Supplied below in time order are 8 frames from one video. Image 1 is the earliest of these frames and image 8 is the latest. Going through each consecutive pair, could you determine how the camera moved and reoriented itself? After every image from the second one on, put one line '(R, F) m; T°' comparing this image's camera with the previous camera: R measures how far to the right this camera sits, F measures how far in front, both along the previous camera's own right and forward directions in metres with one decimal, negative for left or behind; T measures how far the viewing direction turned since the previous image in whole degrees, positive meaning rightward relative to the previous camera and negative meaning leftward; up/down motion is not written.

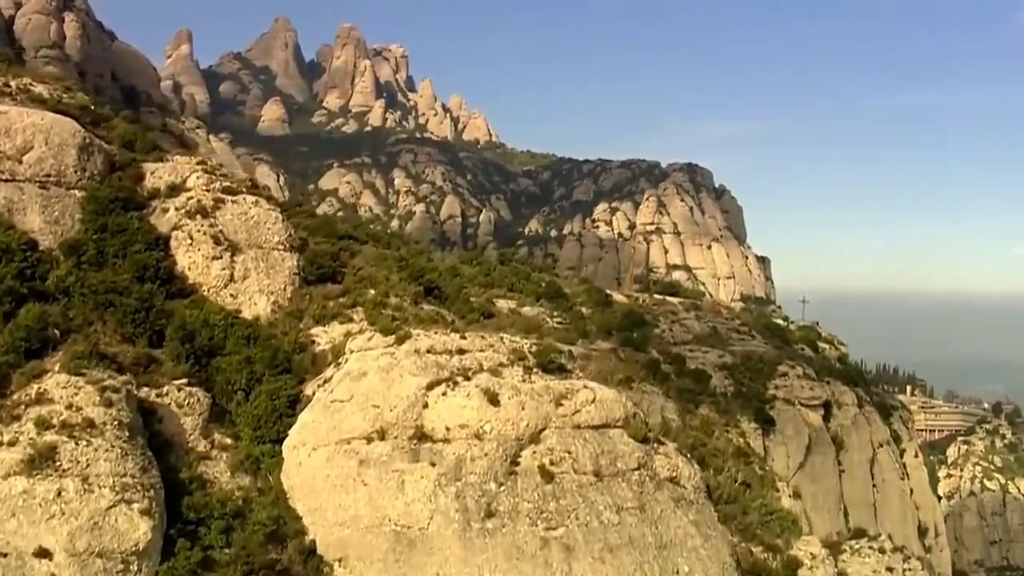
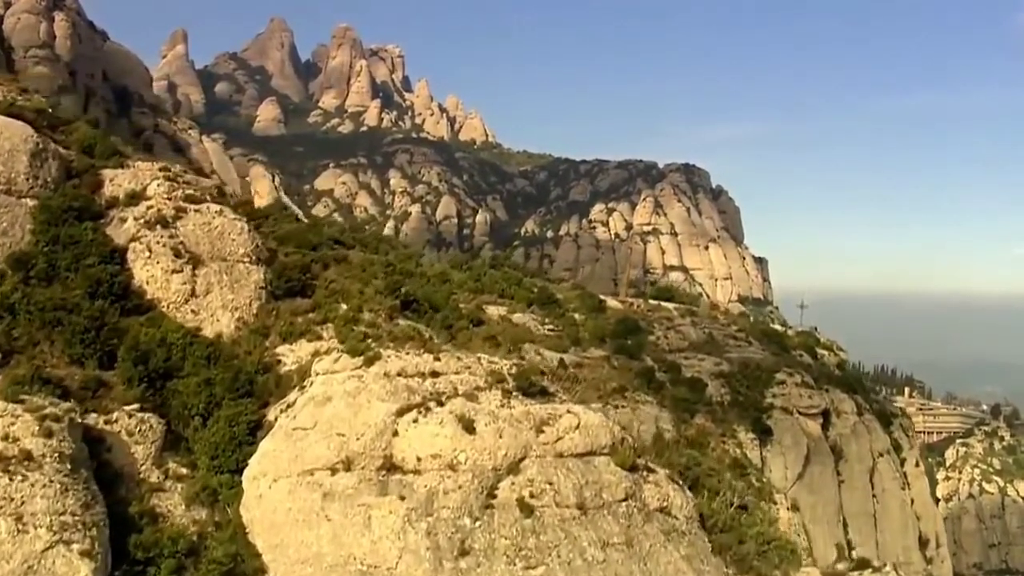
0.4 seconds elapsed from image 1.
(+0.2, +0.9) m; 0°
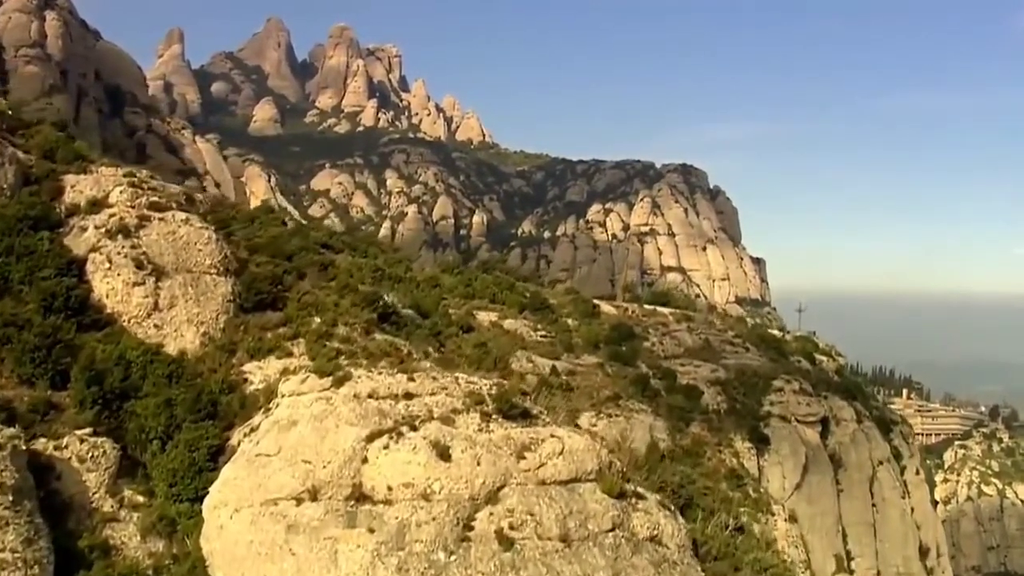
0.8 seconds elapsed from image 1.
(+0.2, +0.7) m; 0°
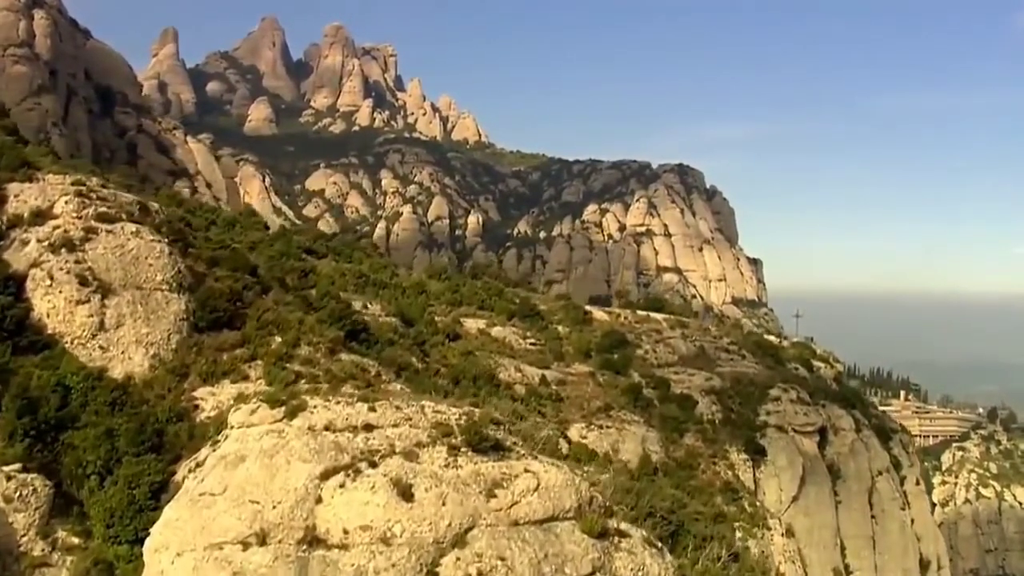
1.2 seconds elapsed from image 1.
(+0.2, +0.9) m; 0°
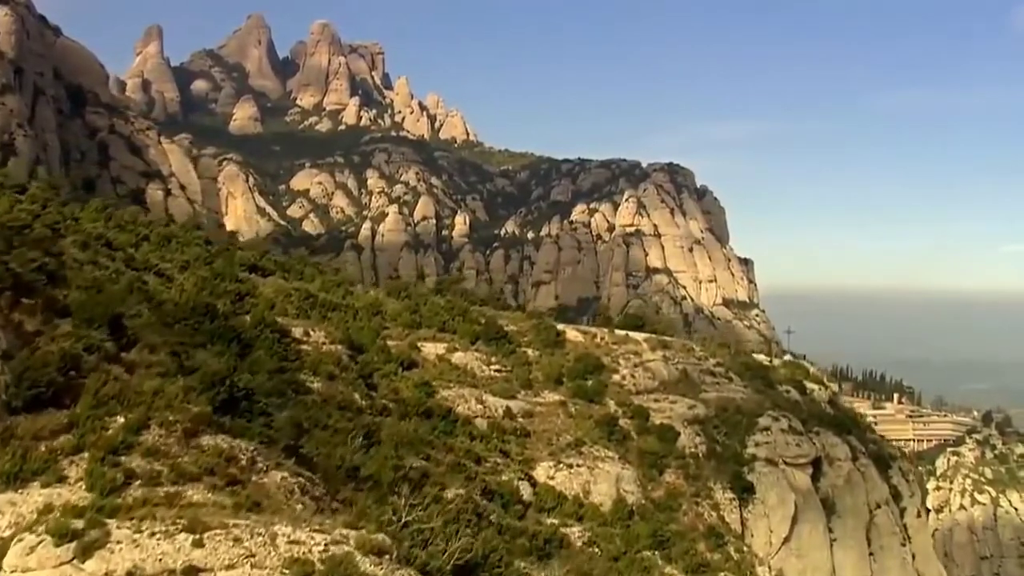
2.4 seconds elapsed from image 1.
(+0.6, +2.7) m; 0°
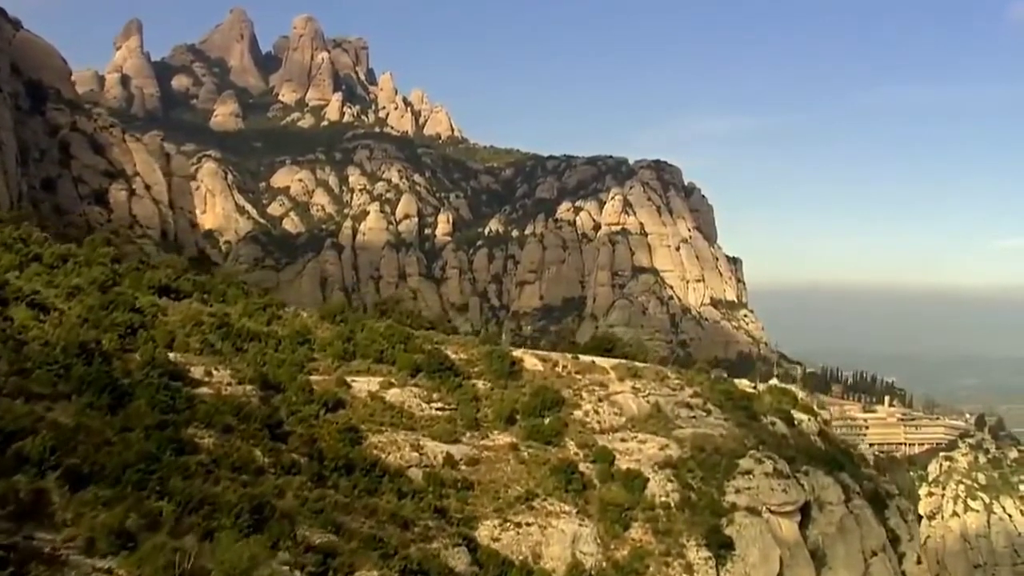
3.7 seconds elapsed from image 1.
(+0.9, +3.5) m; 0°
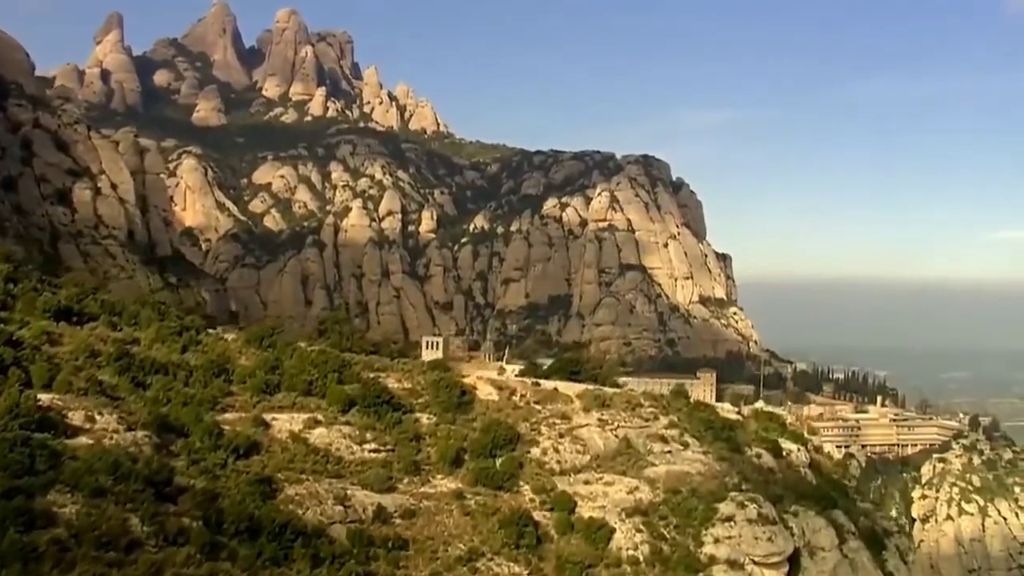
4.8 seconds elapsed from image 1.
(+0.8, +3.1) m; 0°
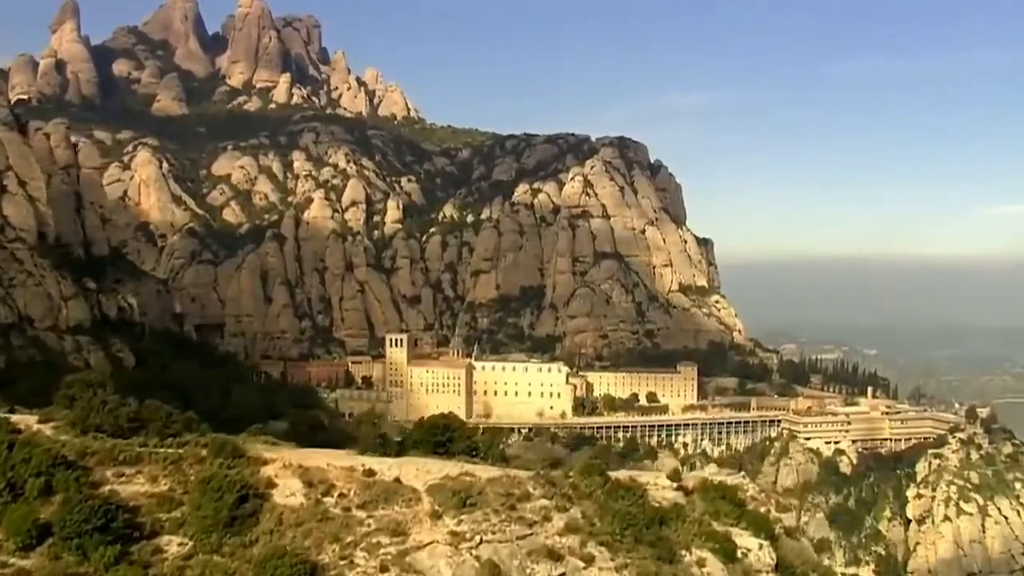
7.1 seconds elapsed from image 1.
(+2.3, +8.0) m; 0°
